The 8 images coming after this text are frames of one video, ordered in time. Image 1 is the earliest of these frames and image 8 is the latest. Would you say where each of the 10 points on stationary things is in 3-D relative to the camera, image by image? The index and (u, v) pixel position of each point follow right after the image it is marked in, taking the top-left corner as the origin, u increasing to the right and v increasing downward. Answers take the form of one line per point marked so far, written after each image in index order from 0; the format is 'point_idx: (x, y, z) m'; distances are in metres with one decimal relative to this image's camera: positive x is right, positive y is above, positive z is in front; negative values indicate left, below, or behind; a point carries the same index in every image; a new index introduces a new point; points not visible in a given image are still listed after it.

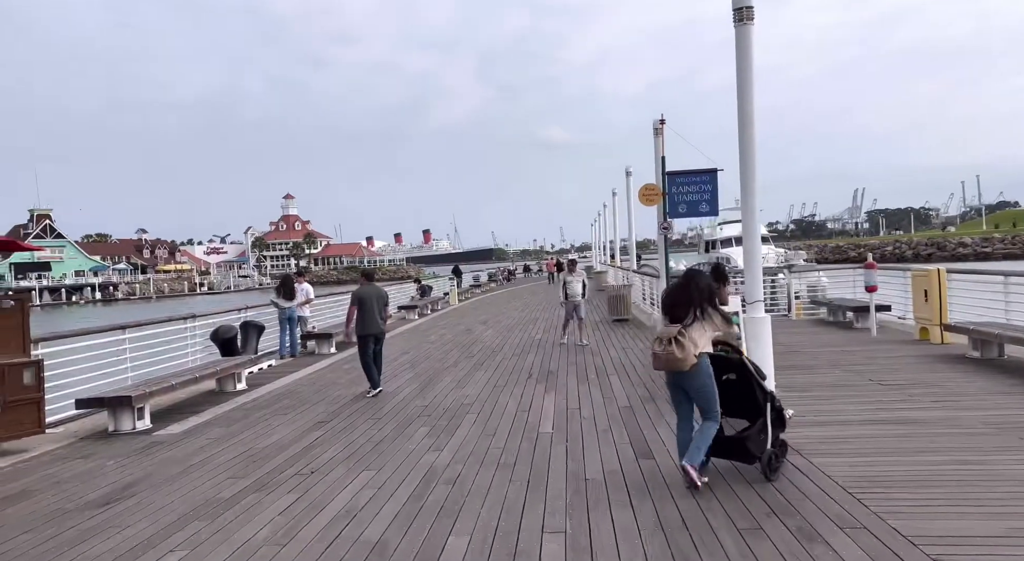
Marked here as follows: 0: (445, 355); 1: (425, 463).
0: (-1.1, -1.3, +11.0) m
1: (-0.7, -1.4, +4.9) m
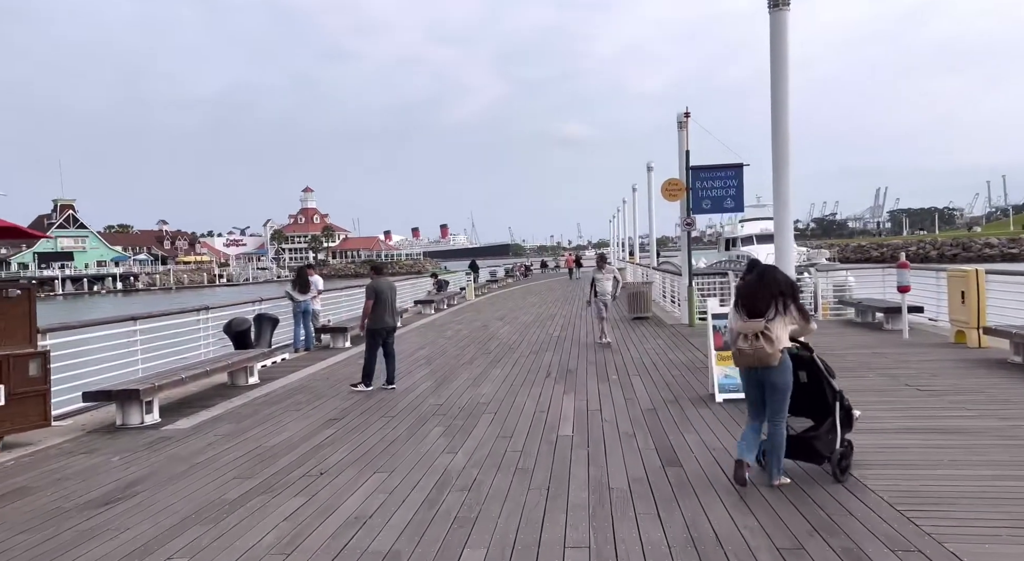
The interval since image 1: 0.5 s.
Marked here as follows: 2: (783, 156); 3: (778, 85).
0: (-0.9, -1.2, +10.8) m
1: (-0.5, -1.3, +4.7) m
2: (+2.6, +1.2, +6.2) m
3: (+2.5, +1.9, +6.1) m
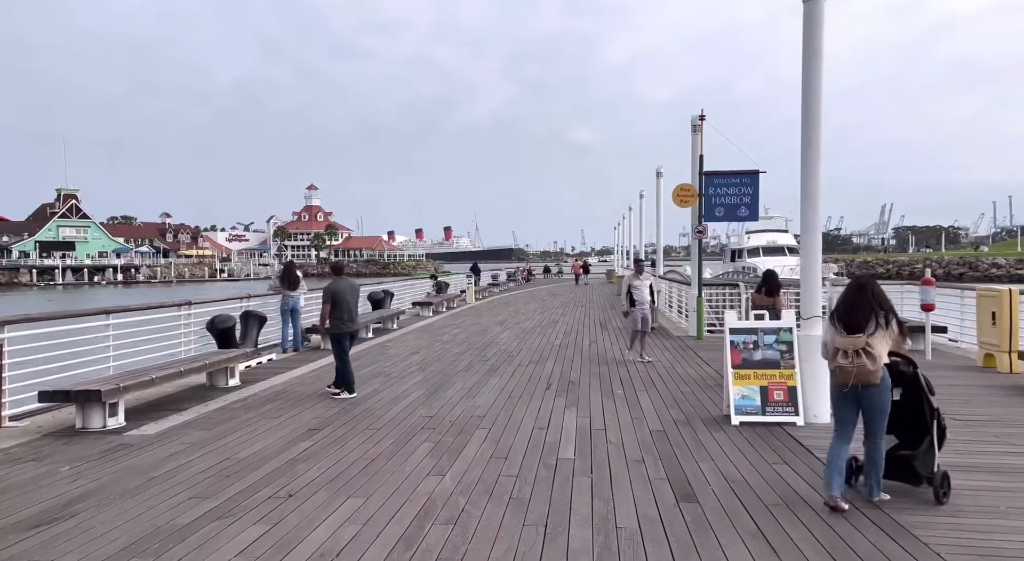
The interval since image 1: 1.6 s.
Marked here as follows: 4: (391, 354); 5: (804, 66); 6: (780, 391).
0: (-0.9, -1.2, +10.3) m
1: (-0.6, -1.4, +4.2) m
2: (+2.7, +1.1, +5.7) m
3: (+2.6, +1.8, +5.6) m
4: (-2.0, -1.2, +10.7) m
5: (+2.6, +1.9, +5.7) m
6: (+2.4, -1.0, +5.7) m
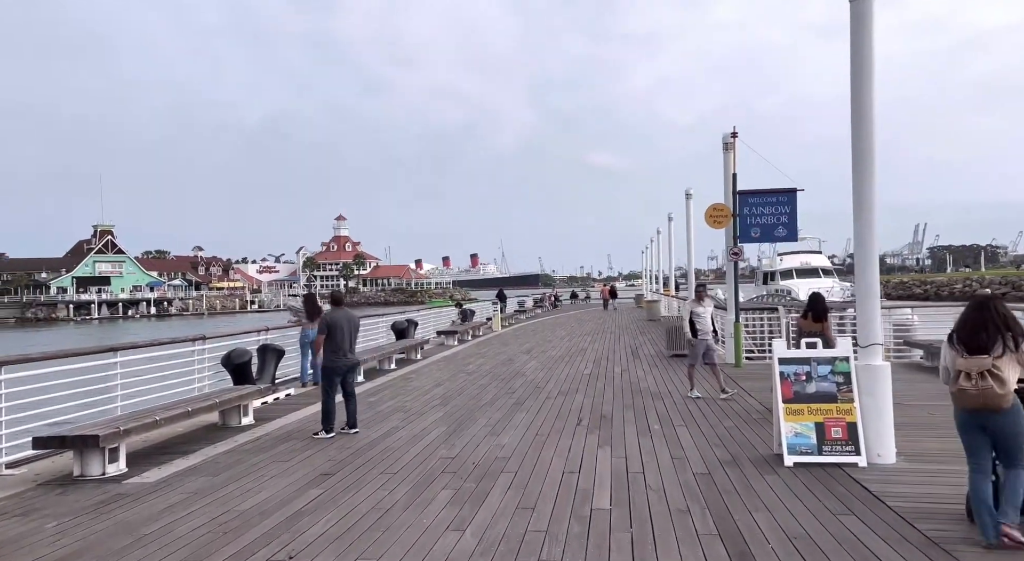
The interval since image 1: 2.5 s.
0: (-0.5, -1.6, +9.8) m
1: (-0.4, -1.5, +3.7) m
2: (+2.8, +0.9, +5.1) m
3: (+2.8, +1.6, +5.1) m
4: (-1.6, -1.7, +10.3) m
5: (+2.8, +1.7, +5.2) m
6: (+2.6, -1.2, +5.1) m
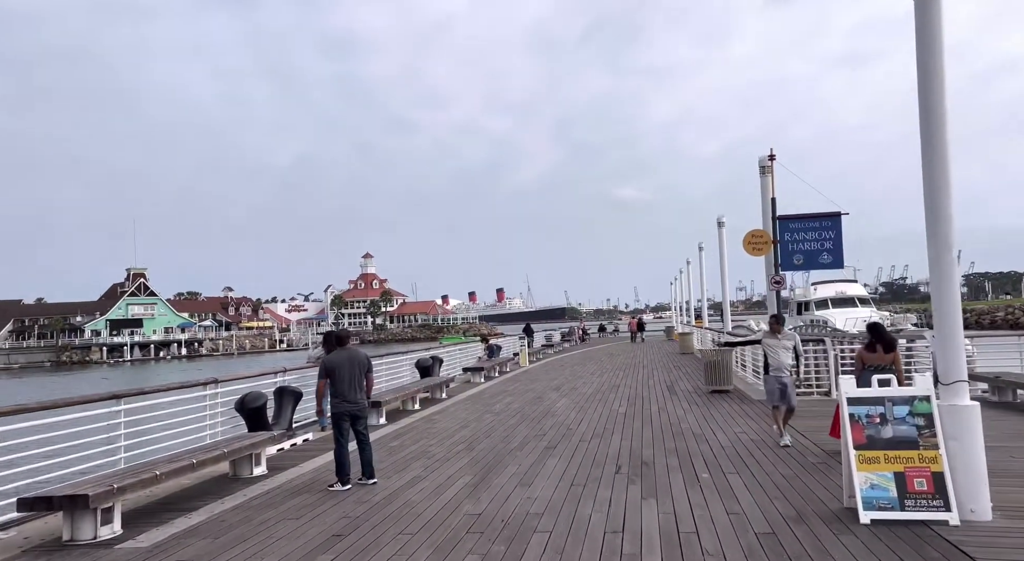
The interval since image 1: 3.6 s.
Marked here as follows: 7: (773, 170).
0: (0.0, -2.1, +9.2) m
1: (-0.2, -1.7, +3.1) m
2: (+3.0, +0.7, +4.6) m
3: (+3.0, +1.4, +4.6) m
4: (-1.1, -2.2, +9.7) m
5: (+2.9, +1.5, +4.6) m
6: (+2.8, -1.4, +4.4) m
7: (+4.4, +1.9, +11.0) m
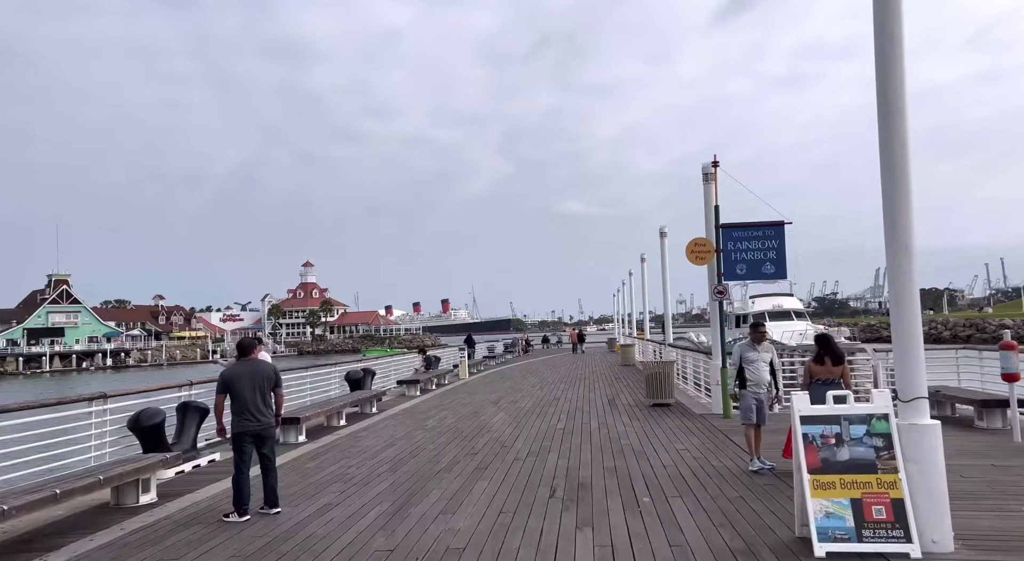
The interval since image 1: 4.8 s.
0: (-0.9, -2.2, +8.5) m
1: (-0.6, -1.7, +2.4) m
2: (+2.5, +0.7, +4.2) m
3: (+2.5, +1.4, +4.2) m
4: (-2.1, -2.3, +8.9) m
5: (+2.4, +1.4, +4.3) m
6: (+2.3, -1.4, +4.0) m
7: (+3.4, +1.7, +10.7) m
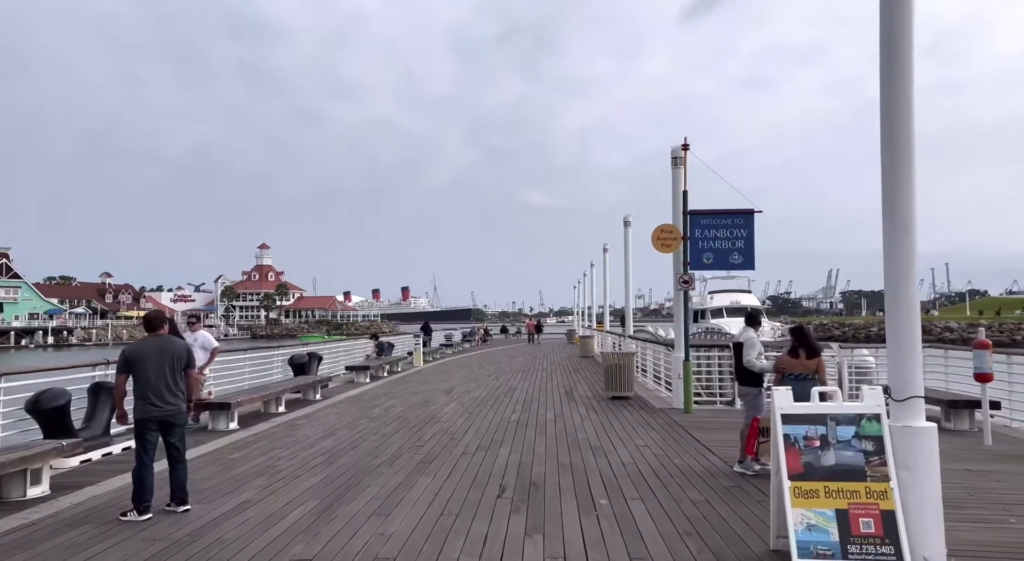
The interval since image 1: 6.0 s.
0: (-1.6, -2.0, +7.8) m
1: (-0.9, -1.5, +1.8) m
2: (+2.2, +0.8, +3.7) m
3: (+2.2, +1.5, +3.7) m
4: (-2.7, -2.0, +8.2) m
5: (+2.2, +1.5, +3.8) m
6: (+2.0, -1.3, +3.6) m
7: (+2.8, +1.9, +10.2) m
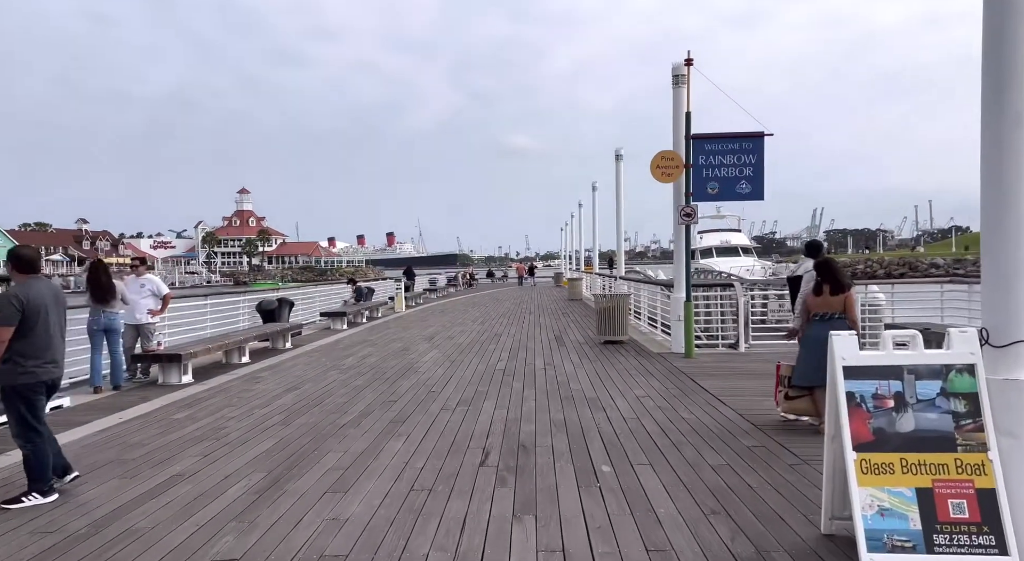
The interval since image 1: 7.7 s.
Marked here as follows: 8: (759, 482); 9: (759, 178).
0: (-1.7, -1.2, +7.0) m
1: (-0.9, -1.3, +0.9) m
2: (+2.2, +1.1, +2.7) m
3: (+2.1, +1.9, +2.7) m
4: (-2.9, -1.3, +7.3) m
5: (+2.1, +1.9, +2.7) m
6: (+1.9, -0.9, +2.7) m
7: (+2.5, +2.8, +9.1) m
8: (+1.5, -1.2, +3.9) m
9: (+3.3, +1.4, +8.7) m
